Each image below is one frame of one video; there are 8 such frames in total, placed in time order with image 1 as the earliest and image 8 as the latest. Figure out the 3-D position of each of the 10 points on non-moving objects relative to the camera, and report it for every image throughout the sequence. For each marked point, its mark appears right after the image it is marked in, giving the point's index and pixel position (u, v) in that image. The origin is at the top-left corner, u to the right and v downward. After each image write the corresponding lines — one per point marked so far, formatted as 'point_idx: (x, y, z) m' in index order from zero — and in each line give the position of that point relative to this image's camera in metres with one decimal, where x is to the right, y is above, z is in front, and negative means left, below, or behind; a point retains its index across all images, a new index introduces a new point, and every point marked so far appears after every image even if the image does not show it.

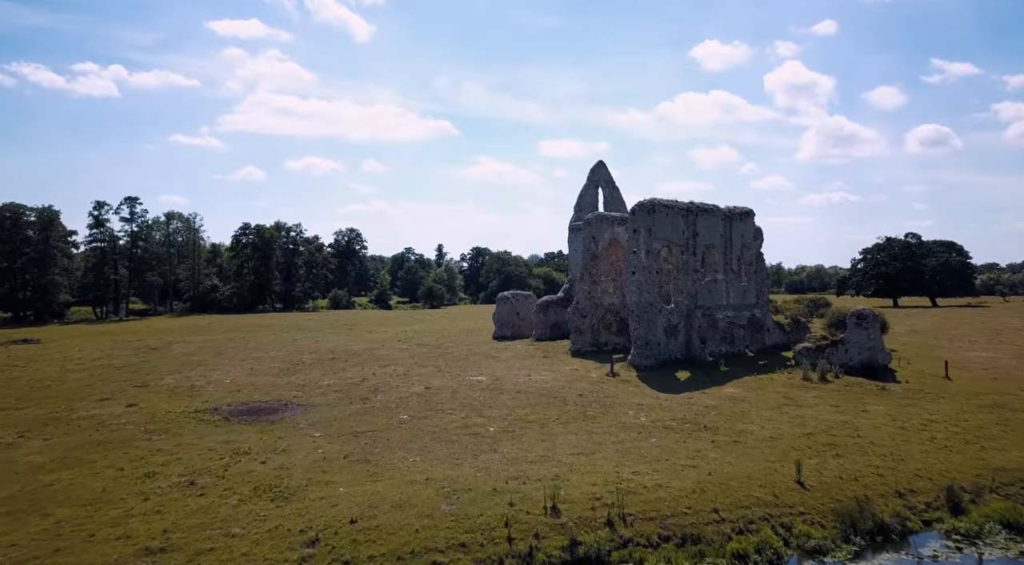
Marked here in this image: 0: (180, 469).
0: (-7.8, -4.4, +16.1) m
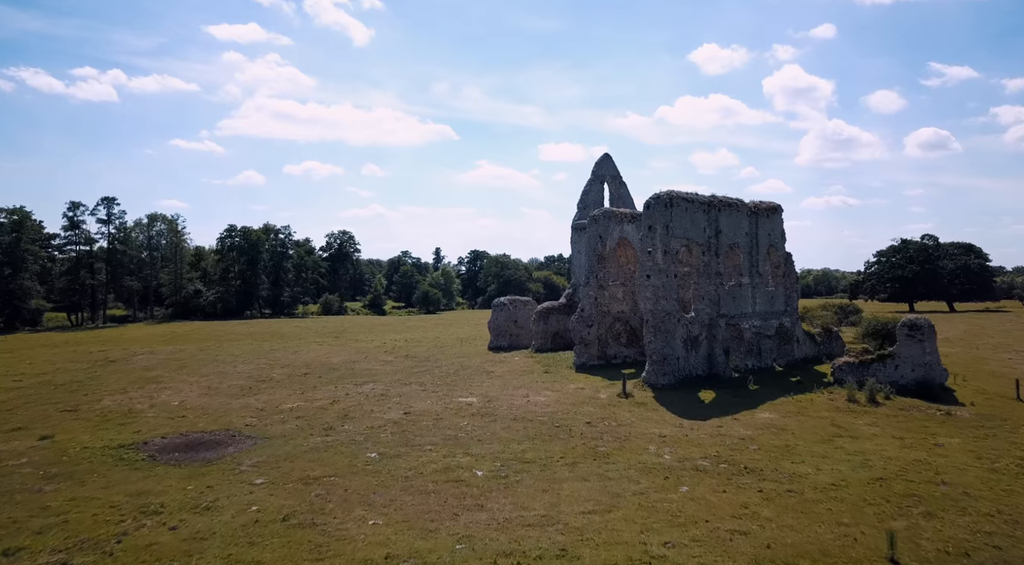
0: (-7.9, -4.5, +12.0) m
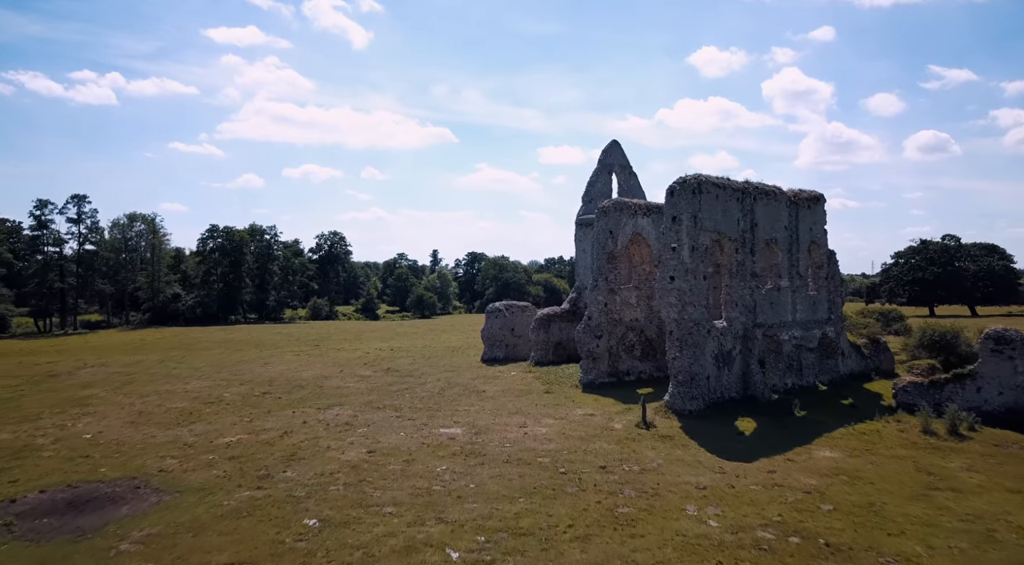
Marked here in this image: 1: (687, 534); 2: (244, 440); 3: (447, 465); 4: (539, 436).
0: (-8.1, -4.6, +7.4) m
1: (+3.1, -4.4, +12.2) m
2: (-7.3, -4.3, +18.7) m
3: (-1.5, -4.3, +16.3) m
4: (+0.7, -4.2, +19.0) m
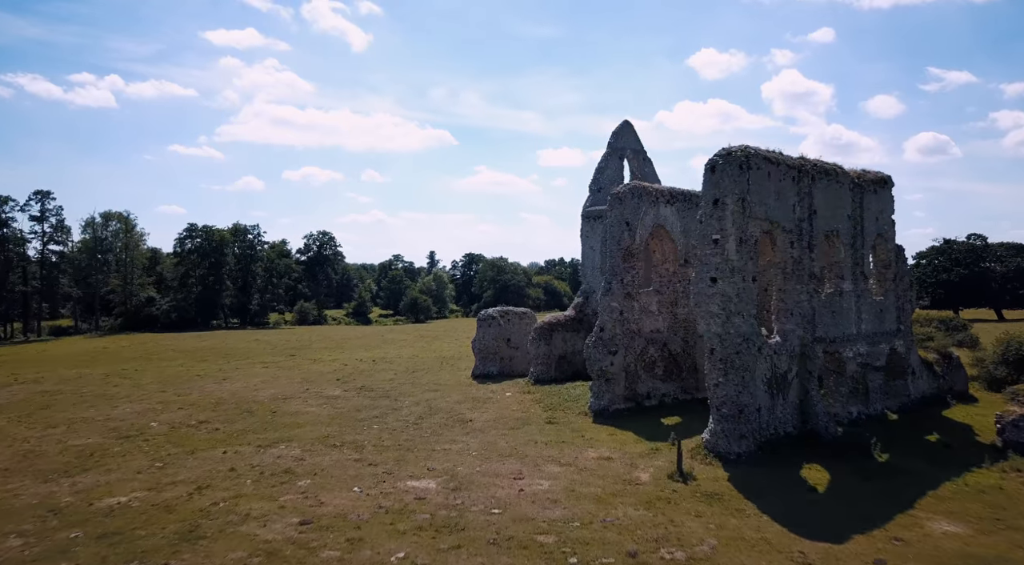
0: (-8.3, -4.6, +2.4) m
1: (+2.9, -4.5, +7.2) m
2: (-7.5, -4.4, +13.7) m
3: (-1.7, -4.3, +11.3) m
4: (+0.6, -4.3, +13.9) m
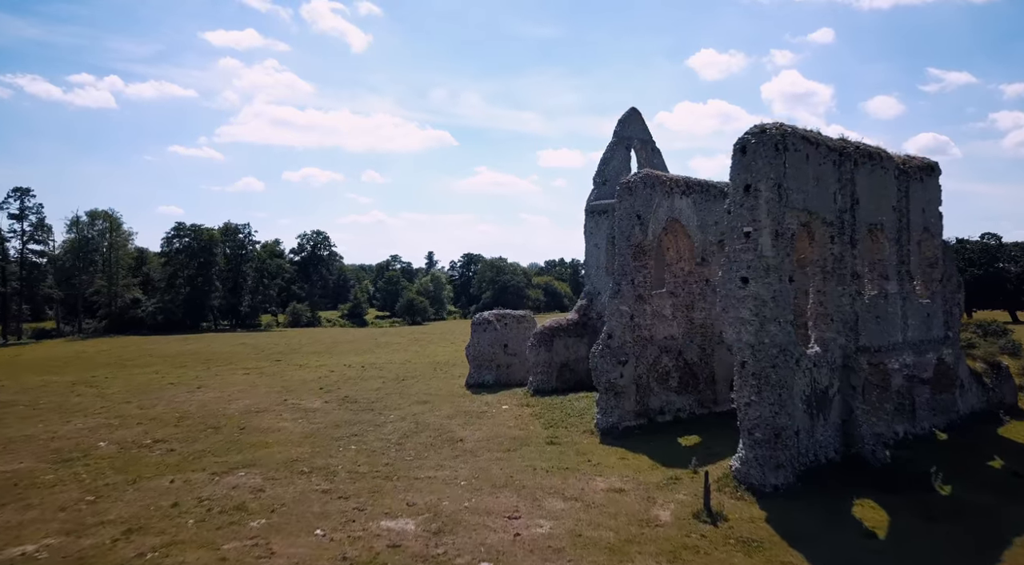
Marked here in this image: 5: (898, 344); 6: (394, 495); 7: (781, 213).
0: (-8.4, -4.6, -0.1) m
1: (+2.8, -4.5, +4.7) m
2: (-7.6, -4.4, +11.2) m
3: (-1.8, -4.3, +8.8) m
4: (+0.5, -4.3, +11.5) m
5: (+9.5, -1.5, +17.0) m
6: (-2.4, -4.3, +14.1) m
7: (+5.5, +1.4, +14.0) m
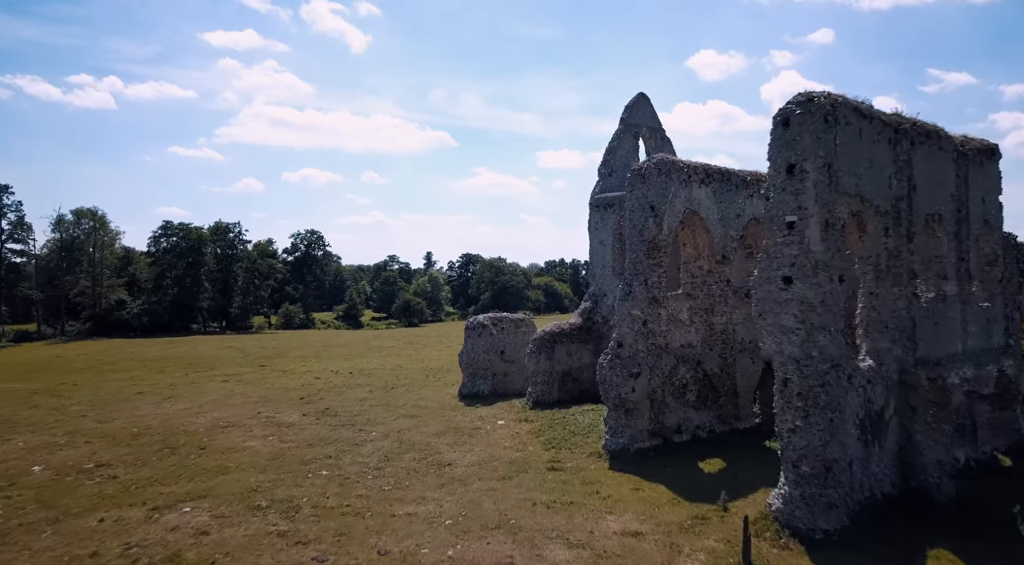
0: (-8.5, -4.6, -2.6) m
1: (+2.8, -4.5, +2.3) m
2: (-7.7, -4.4, +8.7) m
3: (-1.9, -4.3, +6.3) m
4: (+0.4, -4.3, +9.0) m
5: (+9.4, -1.5, +14.5) m
6: (-2.5, -4.3, +11.7) m
7: (+5.4, +1.4, +11.6) m
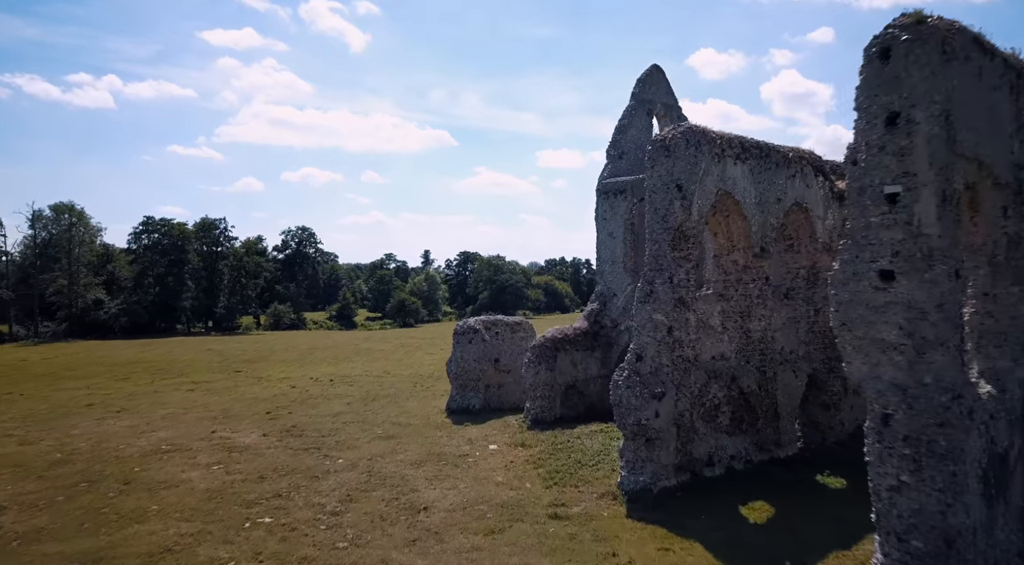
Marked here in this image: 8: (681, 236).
0: (-8.6, -4.6, -5.9) m
1: (+2.6, -4.5, -1.0) m
2: (-7.8, -4.4, +5.4) m
3: (-2.1, -4.3, +3.0) m
4: (+0.2, -4.3, +5.7) m
5: (+9.3, -1.5, +11.2) m
6: (-2.7, -4.3, +8.4) m
7: (+5.2, +1.4, +8.3) m
8: (+3.5, +0.9, +14.1) m
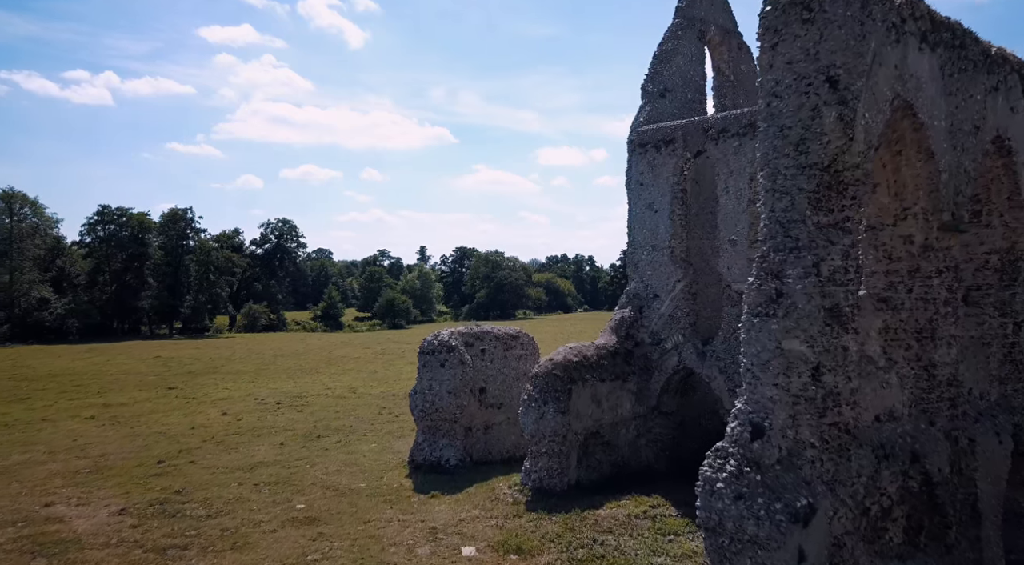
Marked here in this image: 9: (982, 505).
0: (-8.8, -4.6, -12.9) m
1: (+2.4, -4.4, -8.1) m
2: (-8.0, -4.3, -1.6) m
3: (-2.2, -4.3, -4.0) m
4: (0.0, -4.2, -1.3) m
5: (+9.1, -1.4, +4.2) m
6: (-2.8, -4.2, +1.3) m
7: (+5.1, +1.5, +1.2) m
8: (+3.3, +1.0, +7.0) m
9: (+6.0, -2.8, +8.8) m
